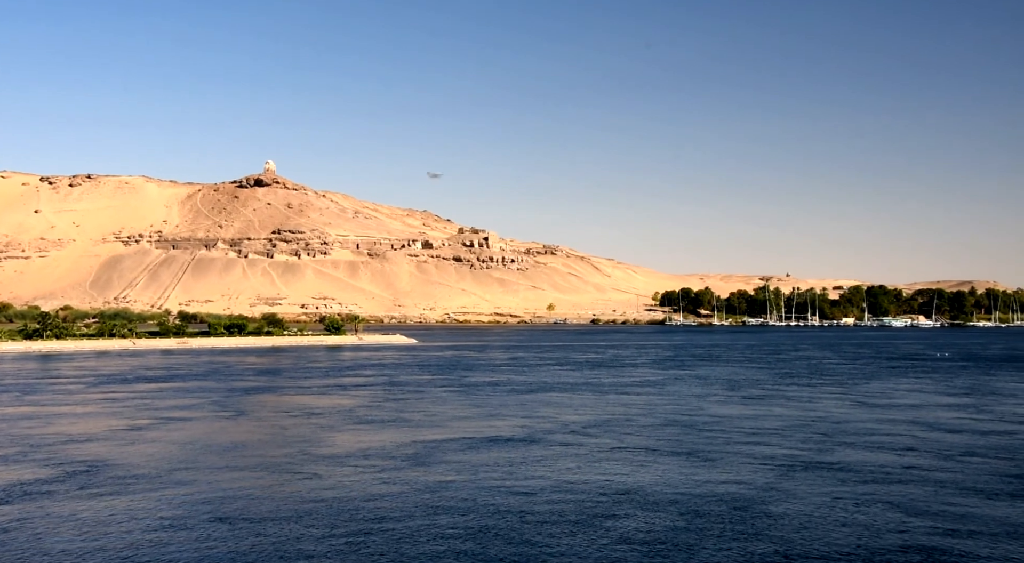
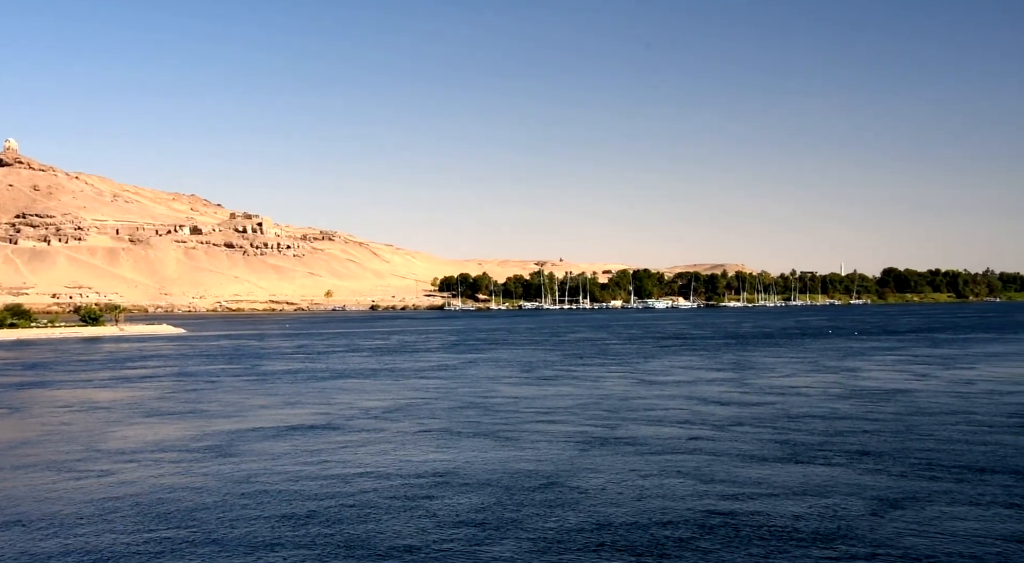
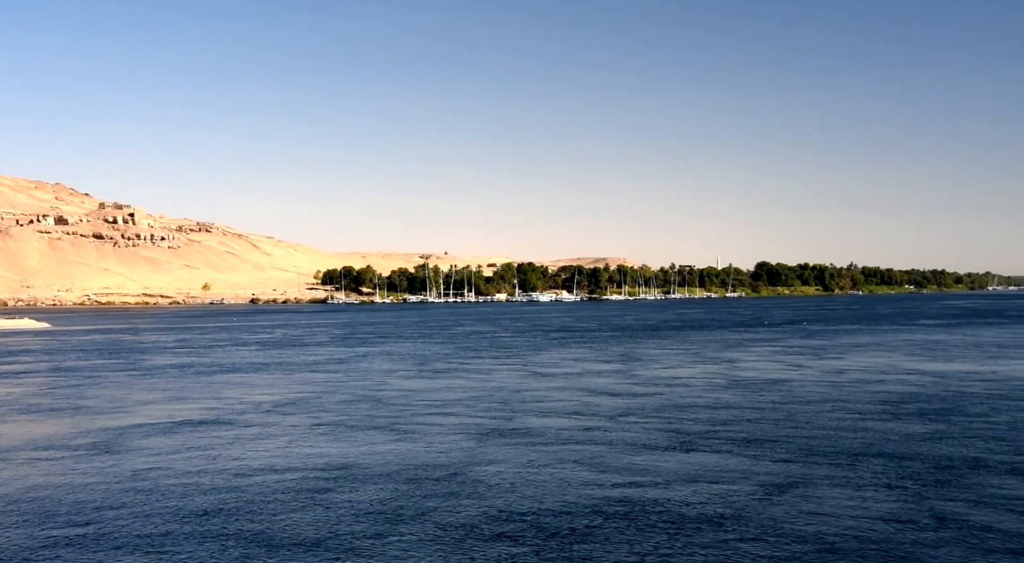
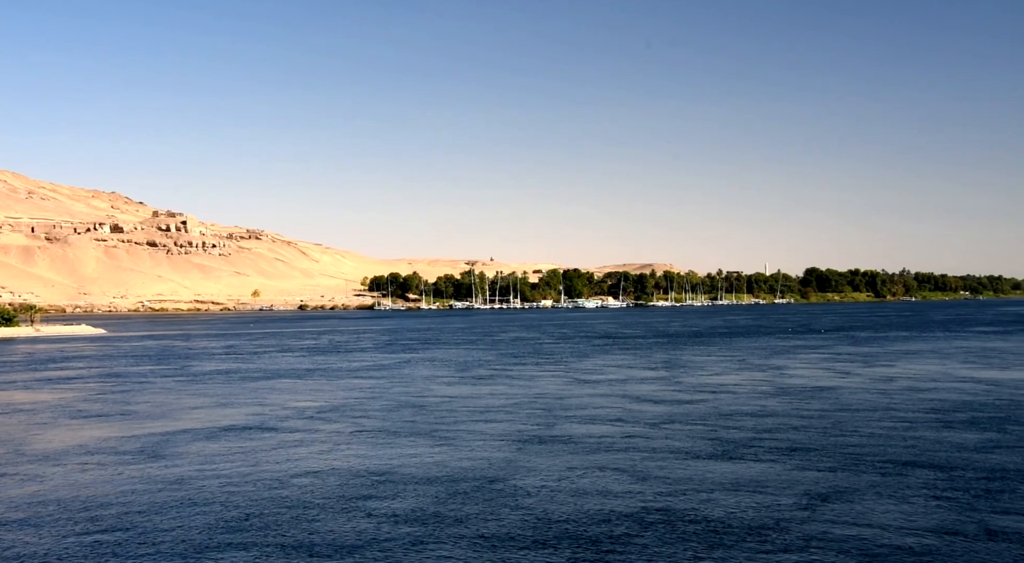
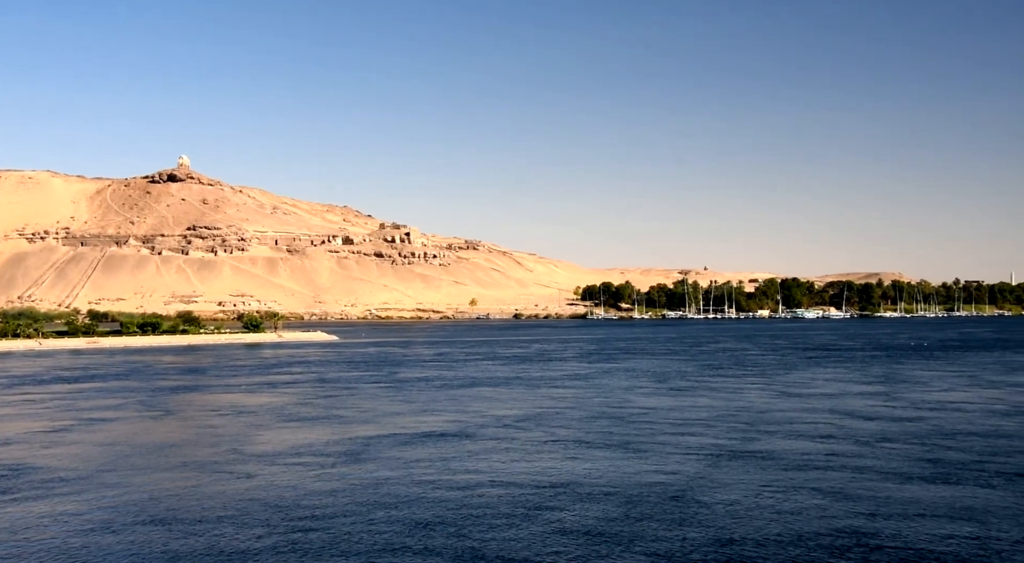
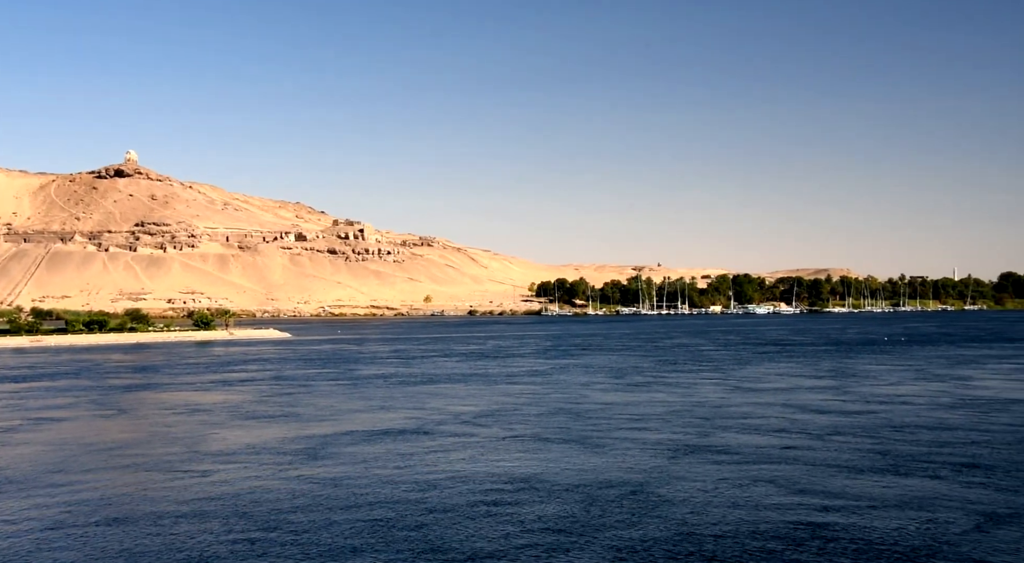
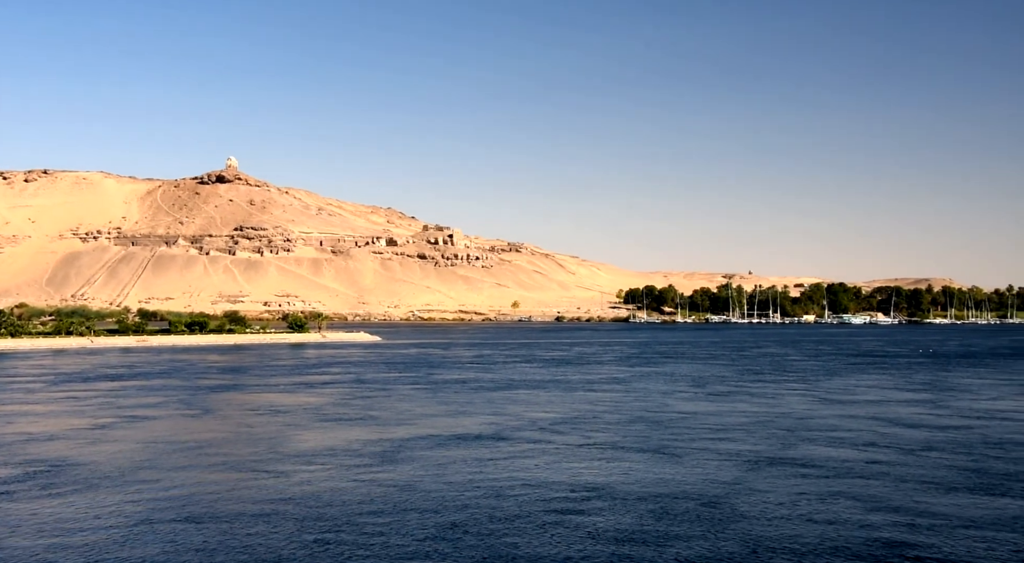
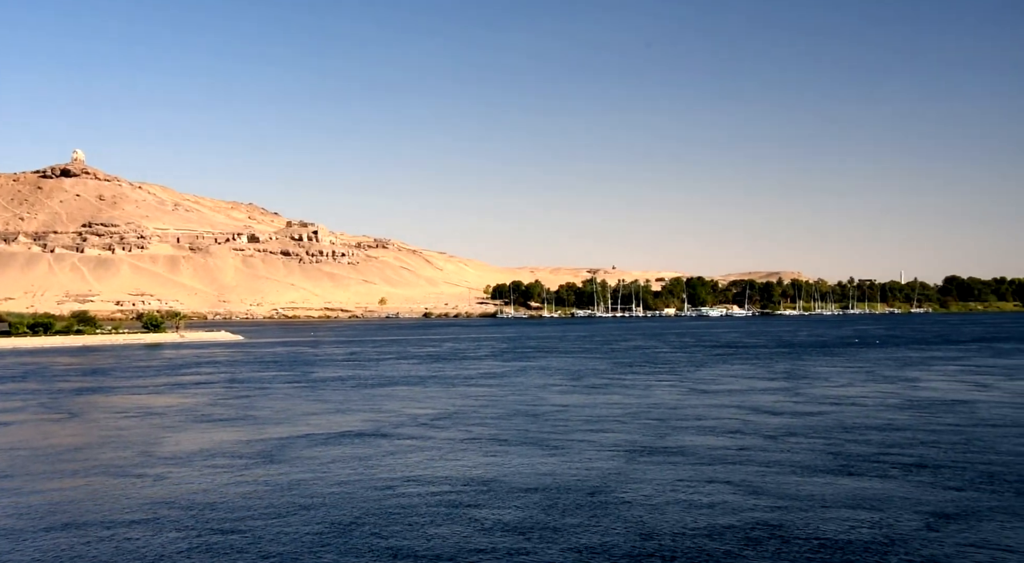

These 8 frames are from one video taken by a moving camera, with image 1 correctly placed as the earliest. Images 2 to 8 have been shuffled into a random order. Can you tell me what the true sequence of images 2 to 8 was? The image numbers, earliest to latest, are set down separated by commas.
7, 5, 6, 8, 2, 4, 3
